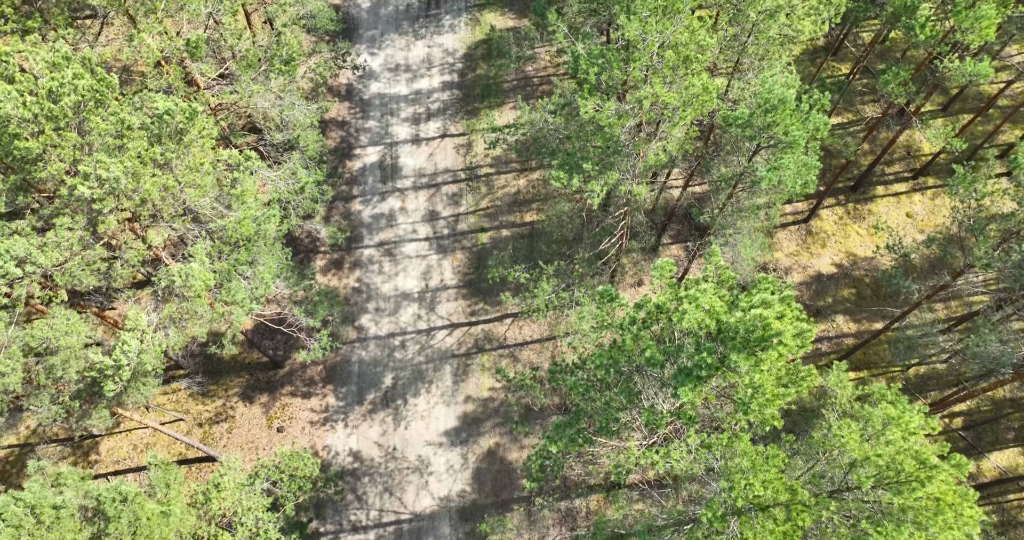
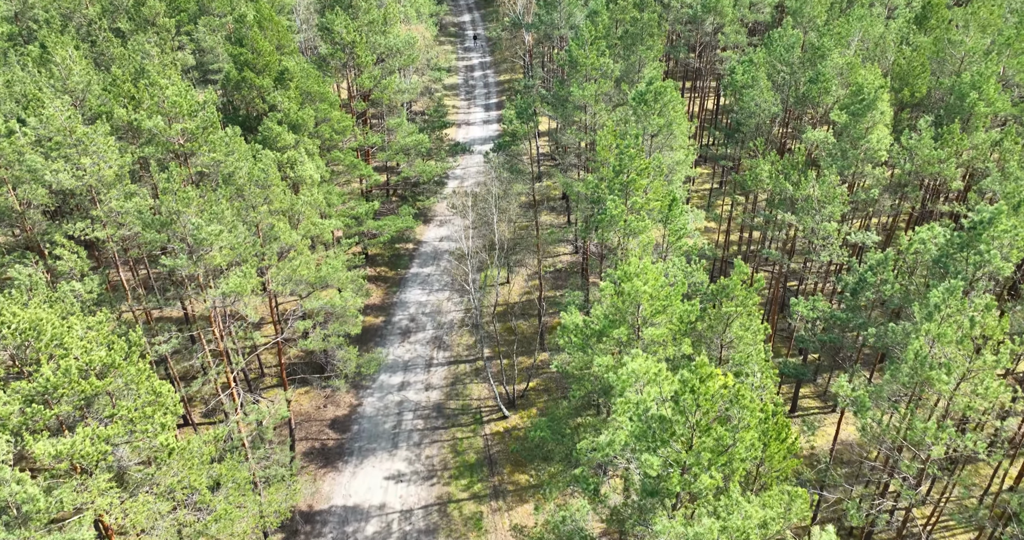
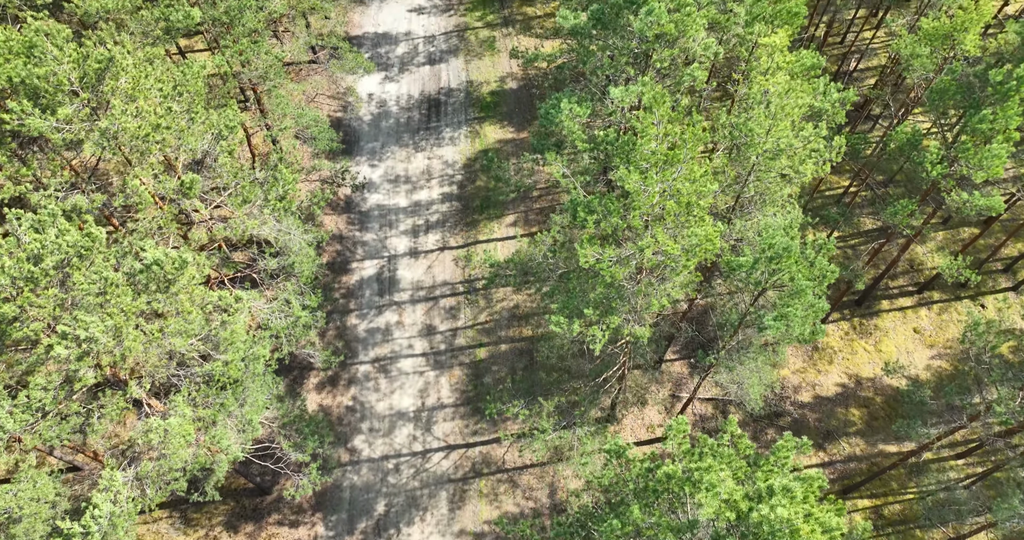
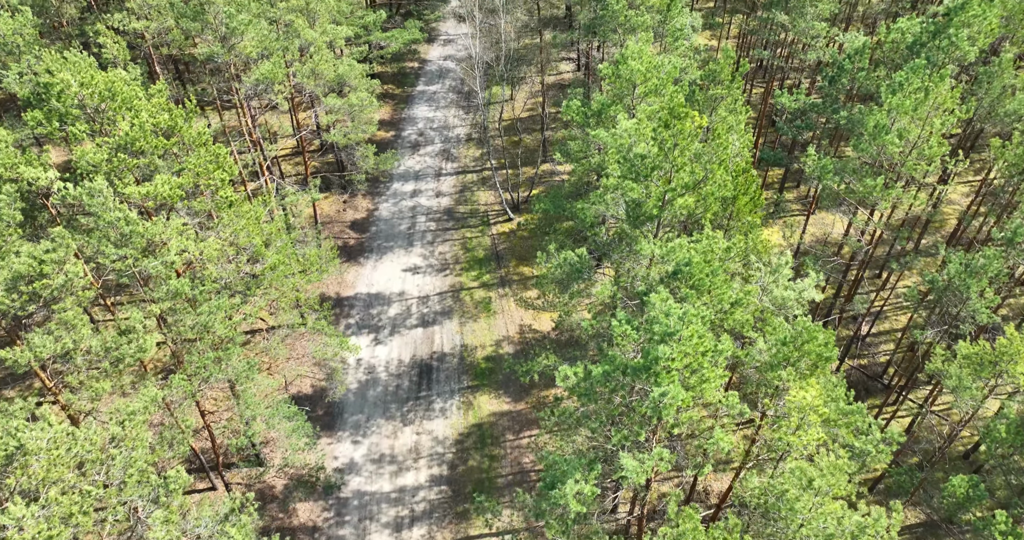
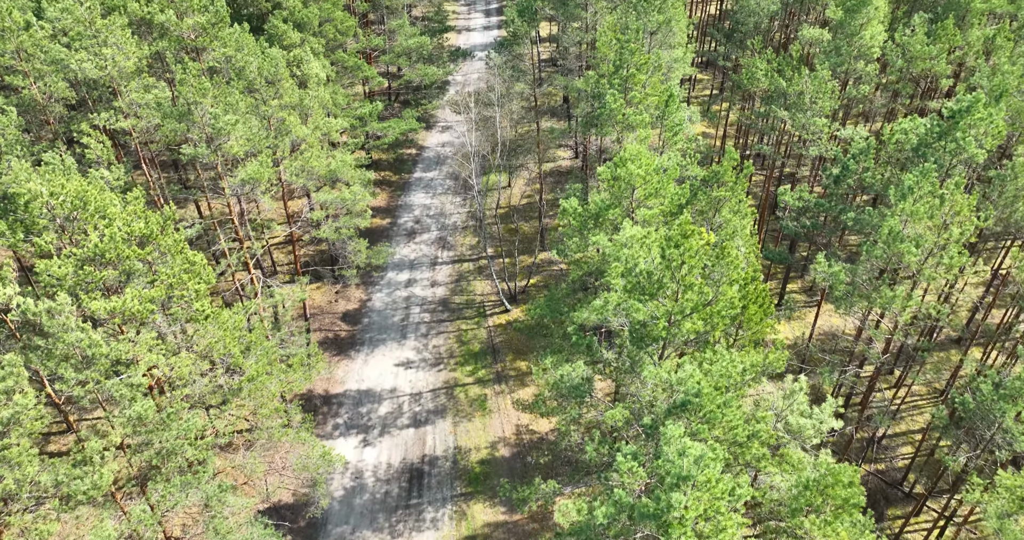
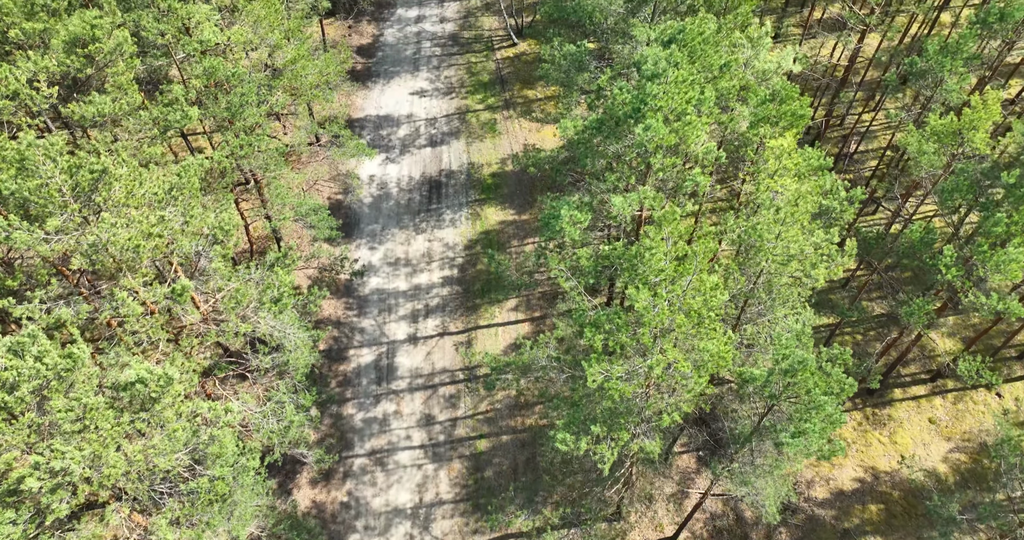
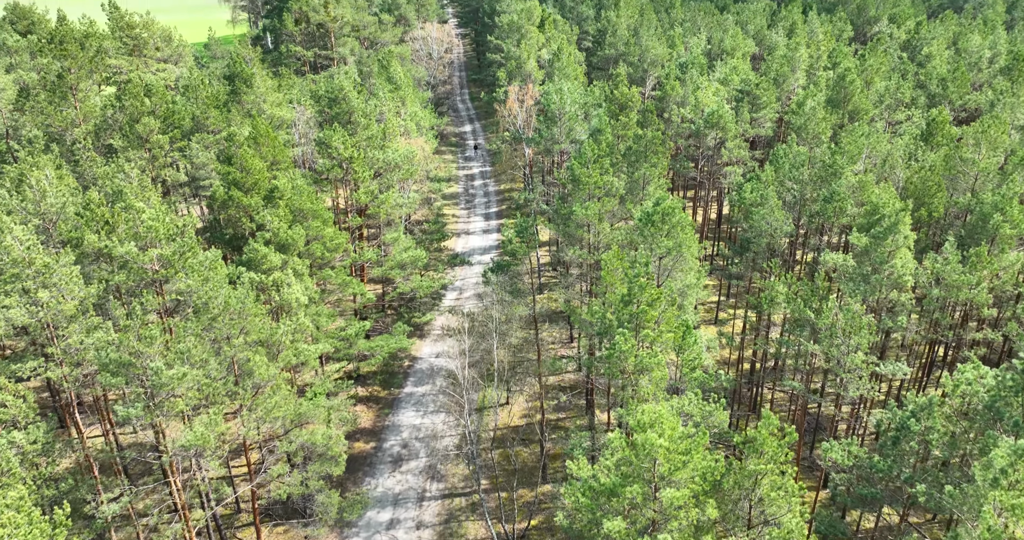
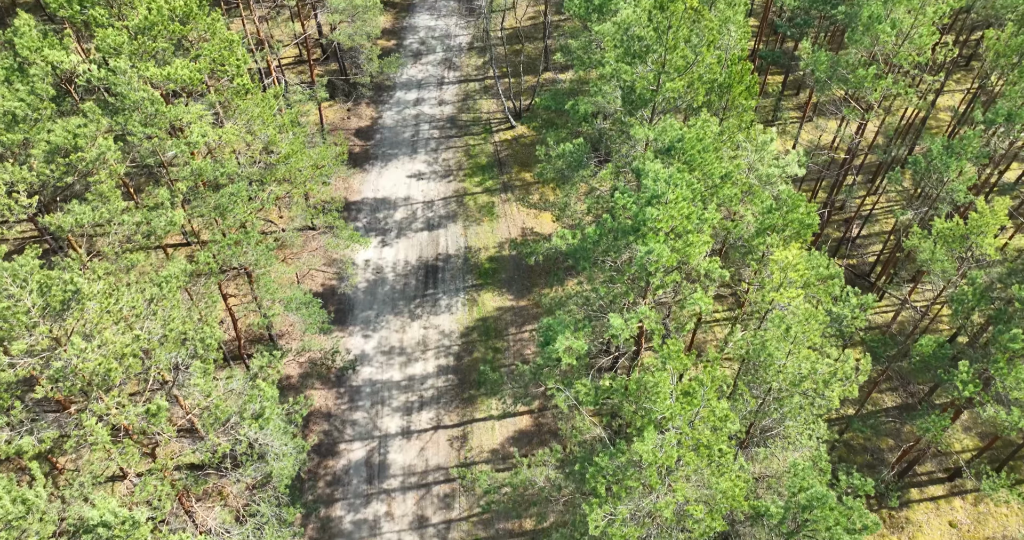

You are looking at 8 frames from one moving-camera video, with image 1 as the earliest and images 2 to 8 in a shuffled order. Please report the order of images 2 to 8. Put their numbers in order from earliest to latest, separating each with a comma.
3, 6, 8, 4, 5, 2, 7
